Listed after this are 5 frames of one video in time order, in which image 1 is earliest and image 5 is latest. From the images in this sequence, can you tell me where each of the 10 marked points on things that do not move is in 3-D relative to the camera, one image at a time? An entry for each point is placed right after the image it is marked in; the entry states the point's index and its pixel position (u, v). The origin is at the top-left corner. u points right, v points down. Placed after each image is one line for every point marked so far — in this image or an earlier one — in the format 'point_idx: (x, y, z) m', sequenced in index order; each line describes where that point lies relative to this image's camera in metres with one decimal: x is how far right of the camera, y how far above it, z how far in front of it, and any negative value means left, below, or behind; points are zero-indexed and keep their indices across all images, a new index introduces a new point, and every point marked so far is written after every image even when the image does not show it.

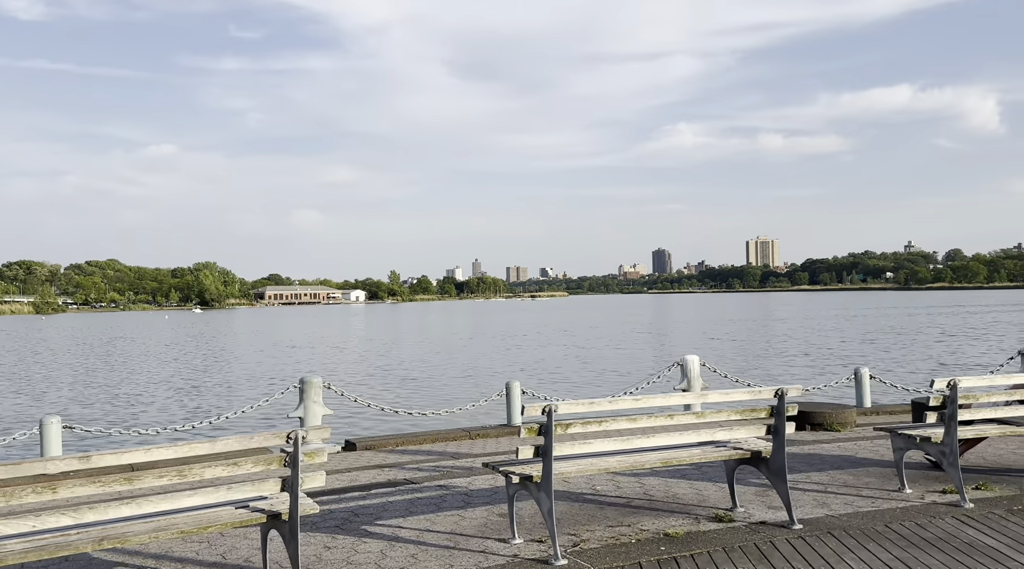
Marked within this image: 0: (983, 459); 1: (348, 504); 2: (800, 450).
0: (+4.8, -1.8, +8.4) m
1: (-1.3, -1.8, +6.5) m
2: (+3.2, -1.9, +9.3) m
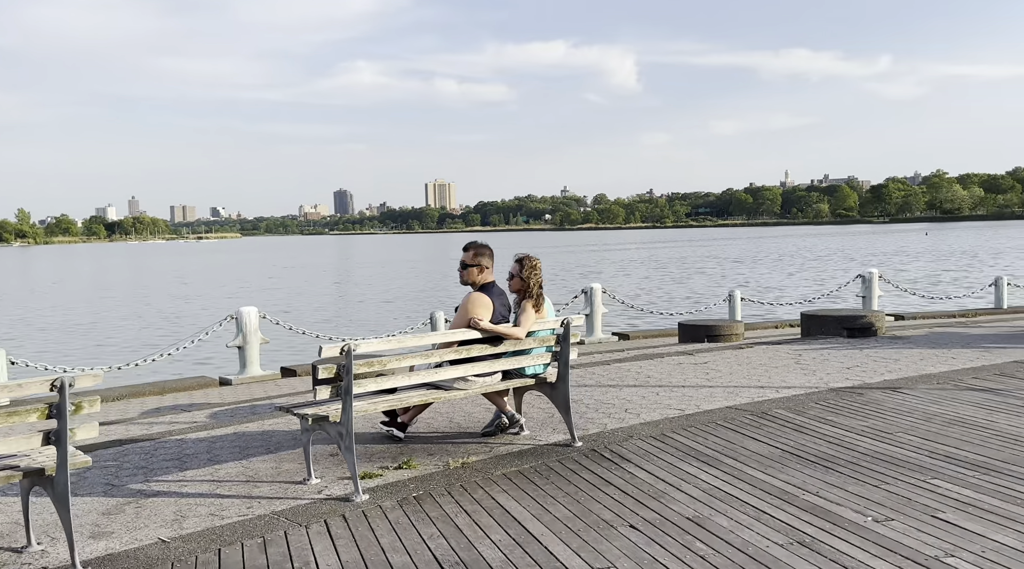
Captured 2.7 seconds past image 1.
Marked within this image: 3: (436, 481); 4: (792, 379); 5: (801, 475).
0: (-0.6, -1.3, +7.6) m
1: (-5.5, -1.5, +3.5) m
2: (-2.4, -1.4, +7.8) m
3: (-0.5, -1.4, +5.8) m
4: (+3.3, -1.1, +9.6) m
5: (+2.0, -1.3, +5.8) m
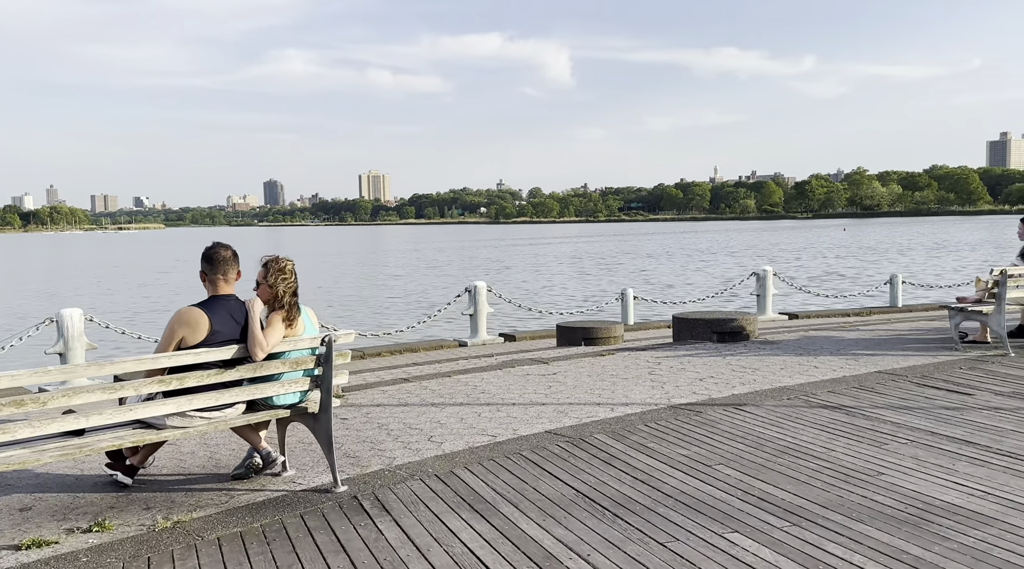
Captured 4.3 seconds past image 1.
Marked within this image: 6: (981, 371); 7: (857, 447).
0: (-2.4, -1.4, +6.3) m
1: (-6.9, -1.6, +1.9) m
2: (-4.2, -1.4, +6.4) m
3: (-2.2, -1.5, +4.5) m
4: (+1.3, -1.2, +8.7) m
5: (+0.4, -1.4, +4.8) m
6: (+5.5, -0.9, +9.5) m
7: (+2.7, -1.3, +6.4) m
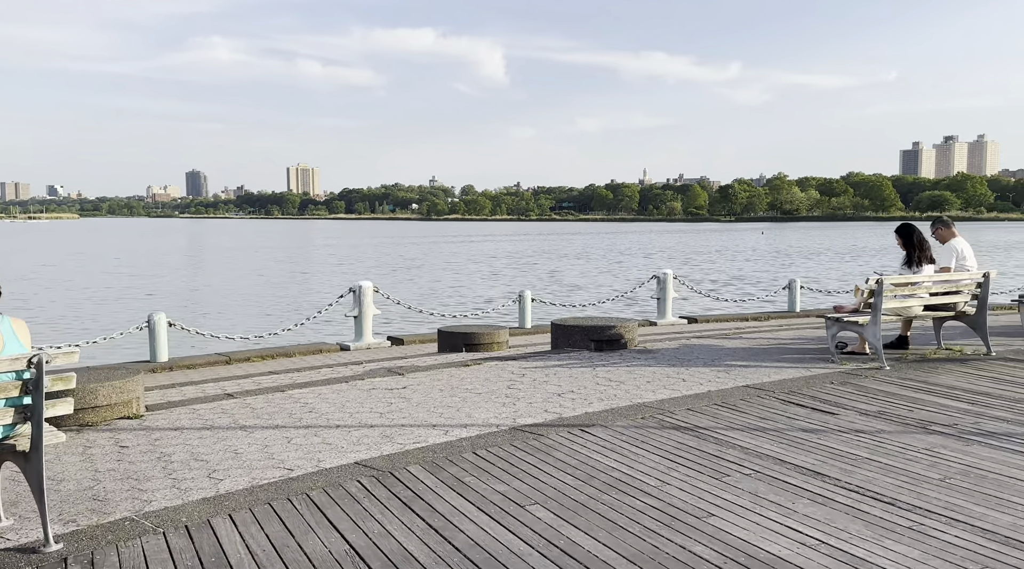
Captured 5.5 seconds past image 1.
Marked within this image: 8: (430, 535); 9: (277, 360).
0: (-3.8, -1.4, +5.2) m
1: (-7.9, -1.6, +0.4) m
2: (-5.6, -1.4, +5.1) m
3: (-3.4, -1.5, +3.4) m
4: (-0.3, -1.2, +7.8) m
5: (-0.9, -1.5, +3.9) m
6: (+3.8, -1.1, +9.0) m
7: (+1.3, -1.4, +5.7) m
8: (-0.5, -1.4, +4.7) m
9: (-4.4, -1.4, +15.5) m
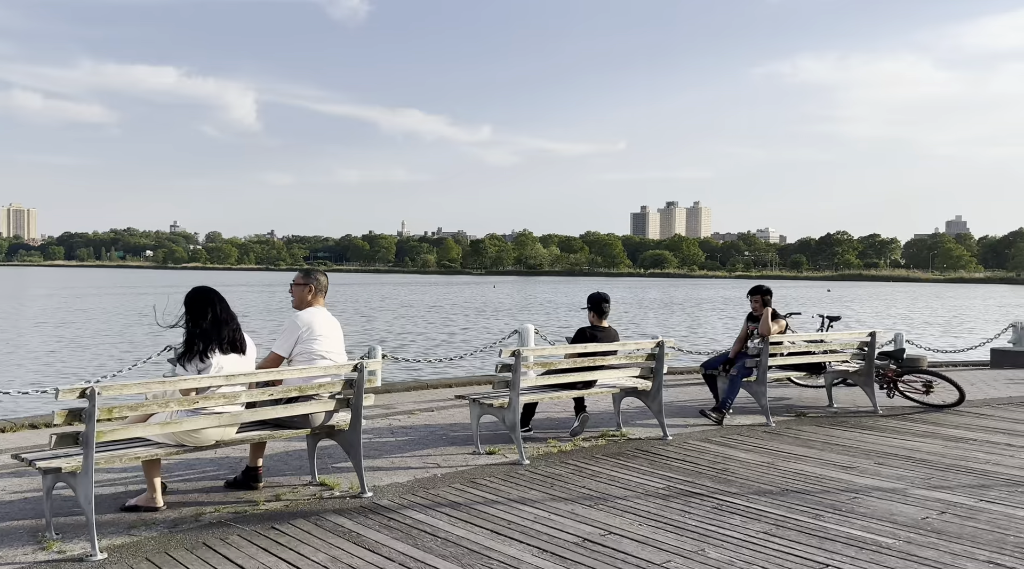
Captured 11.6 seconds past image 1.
0: (-5.5, -1.6, +2.5) m
1: (-9.0, -1.5, -2.8) m
2: (-7.2, -1.6, +2.2) m
3: (-4.8, -1.6, +0.8) m
4: (-2.3, -1.6, +5.5) m
5: (-2.4, -1.6, +1.5) m
6: (+1.7, -1.5, +7.1) m
7: (-0.5, -1.6, +3.6) m
8: (-2.1, -1.6, +2.4) m
9: (-7.3, -2.2, +12.6) m
